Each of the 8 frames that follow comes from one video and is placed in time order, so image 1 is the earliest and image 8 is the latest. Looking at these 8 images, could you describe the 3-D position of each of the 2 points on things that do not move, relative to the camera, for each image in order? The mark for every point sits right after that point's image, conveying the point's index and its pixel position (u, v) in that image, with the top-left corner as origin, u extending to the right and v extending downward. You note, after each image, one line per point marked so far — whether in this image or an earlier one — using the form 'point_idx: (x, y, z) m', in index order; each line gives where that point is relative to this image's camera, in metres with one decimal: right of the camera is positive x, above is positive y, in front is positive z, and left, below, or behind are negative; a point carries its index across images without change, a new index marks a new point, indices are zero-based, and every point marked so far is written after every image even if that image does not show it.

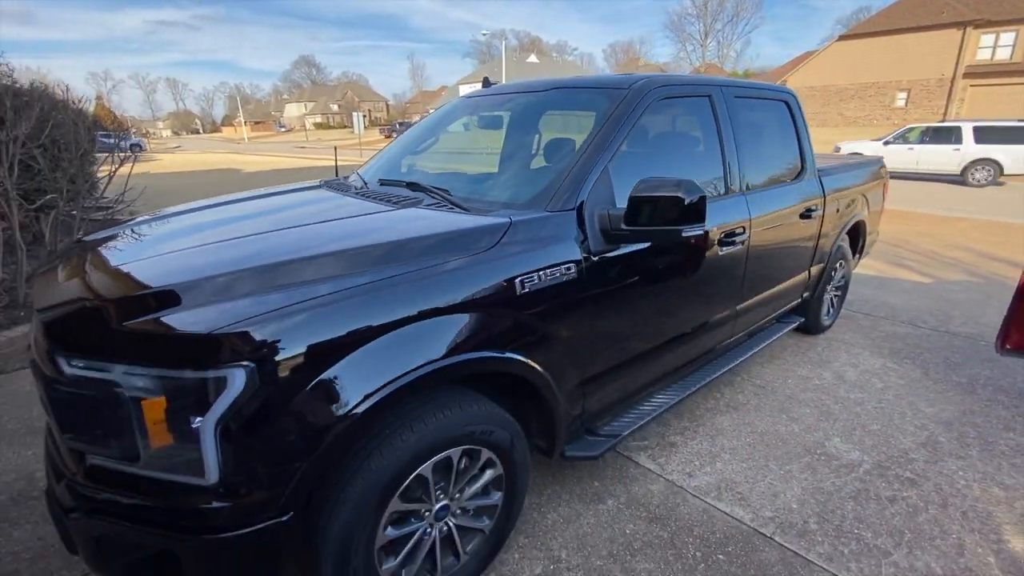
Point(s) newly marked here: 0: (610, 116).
0: (+0.5, +0.9, +2.4) m
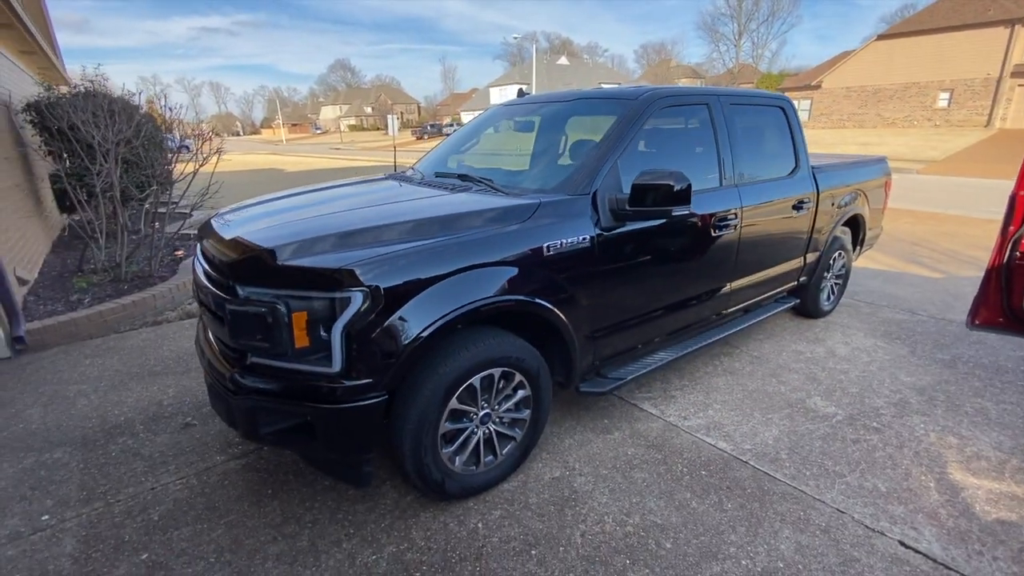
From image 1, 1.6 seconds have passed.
0: (+0.7, +1.0, +3.0) m
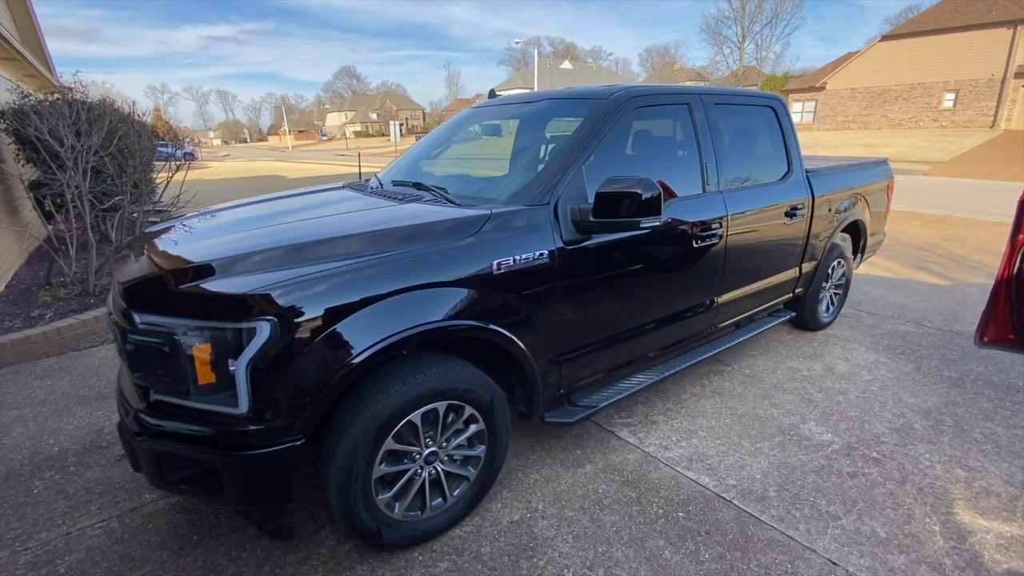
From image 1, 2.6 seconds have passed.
0: (+0.4, +0.9, +2.7) m
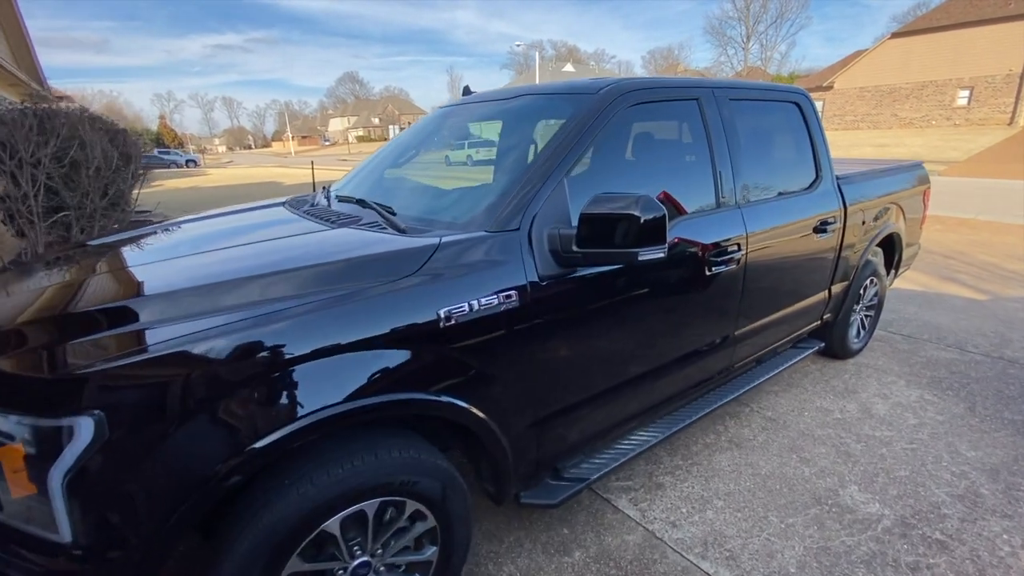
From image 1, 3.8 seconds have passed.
0: (+0.3, +0.8, +2.2) m
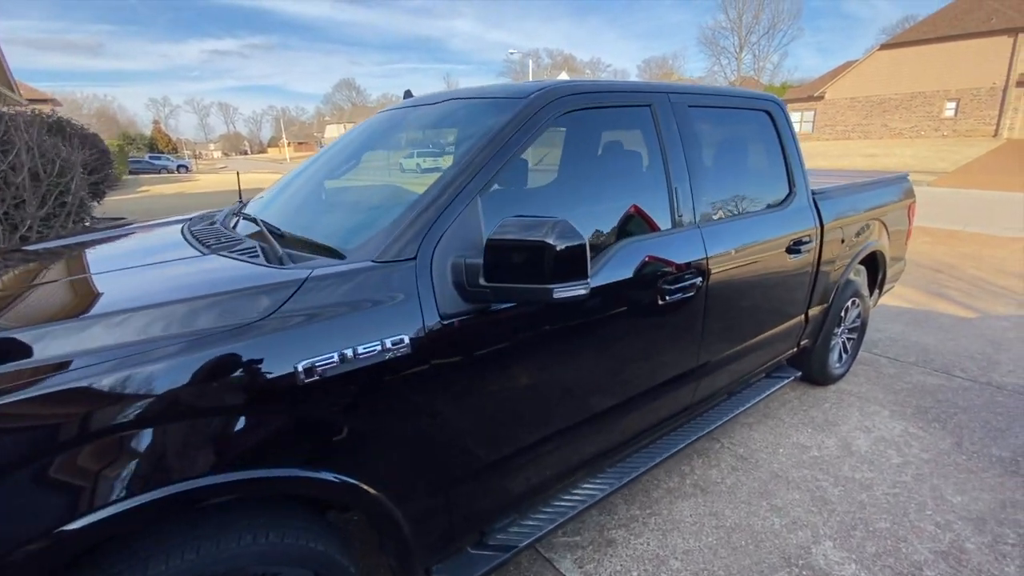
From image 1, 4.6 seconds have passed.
0: (0.0, +0.6, +1.9) m
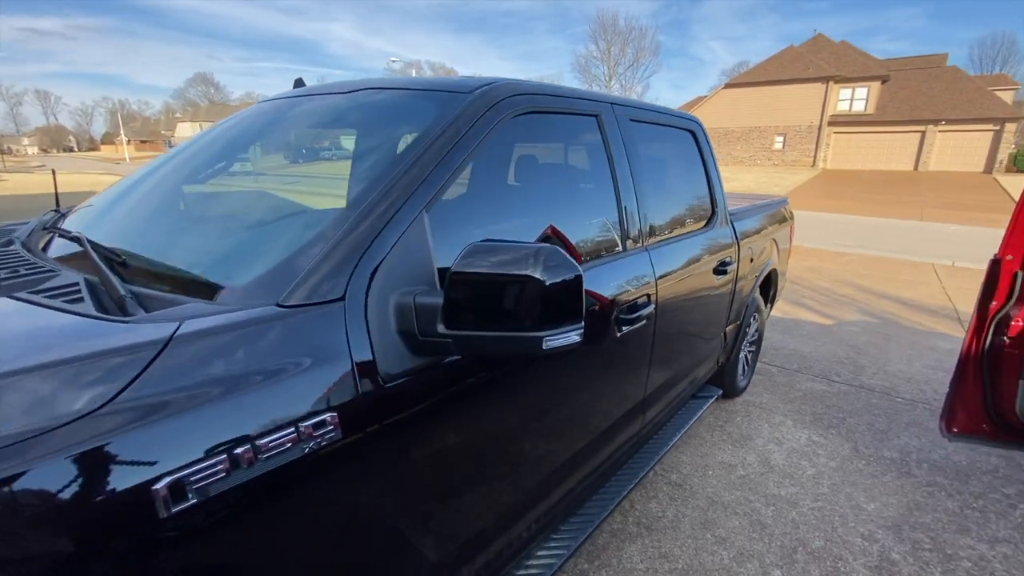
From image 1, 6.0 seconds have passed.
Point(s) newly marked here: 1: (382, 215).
0: (-0.2, +0.5, +1.6) m
1: (-0.3, +0.2, +1.3) m
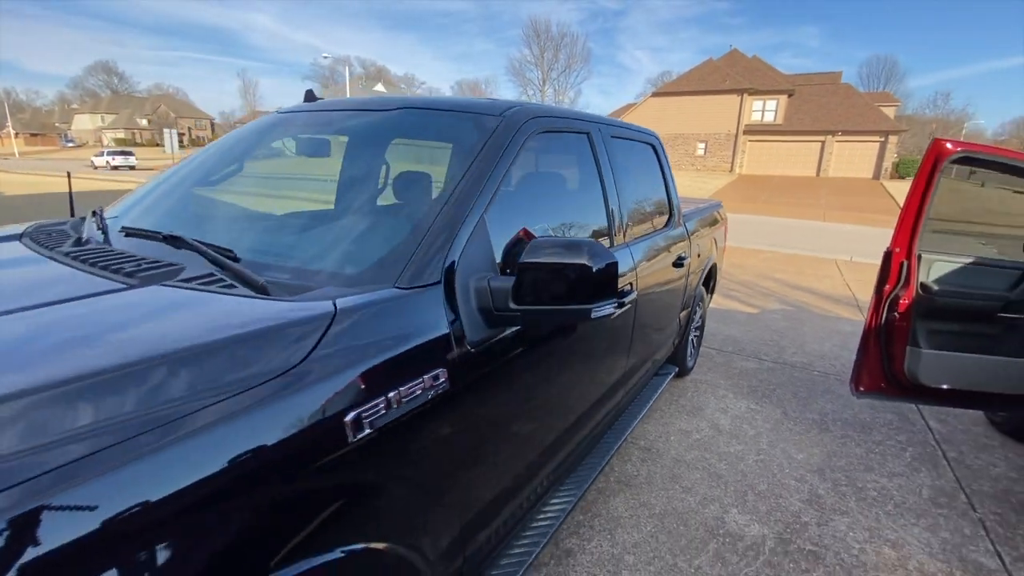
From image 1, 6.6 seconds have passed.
0: (-0.1, +0.5, +1.8) m
1: (-0.2, +0.2, +1.6) m
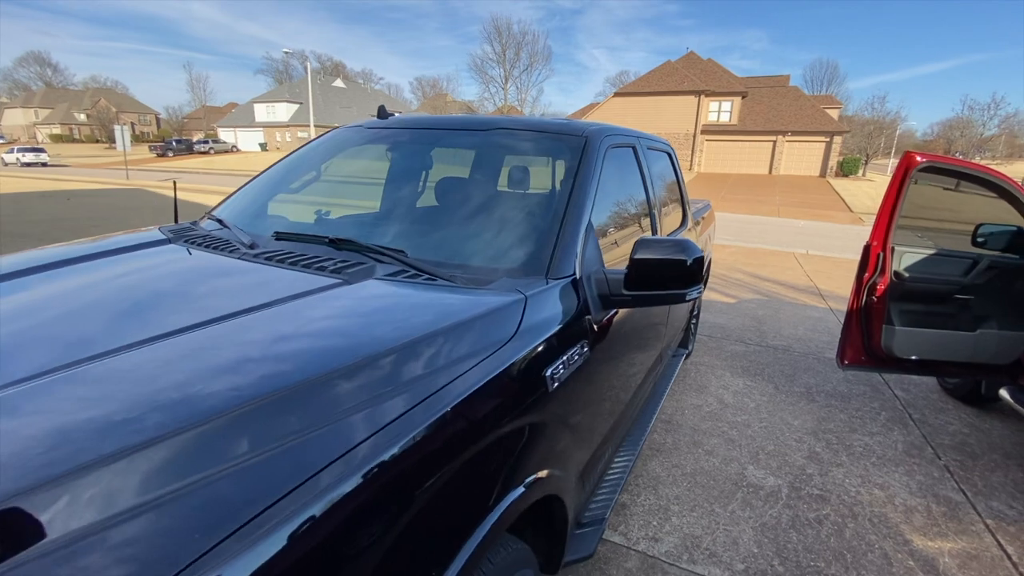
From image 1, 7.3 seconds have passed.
0: (+0.2, +0.6, +2.2) m
1: (+0.2, +0.3, +1.9) m
